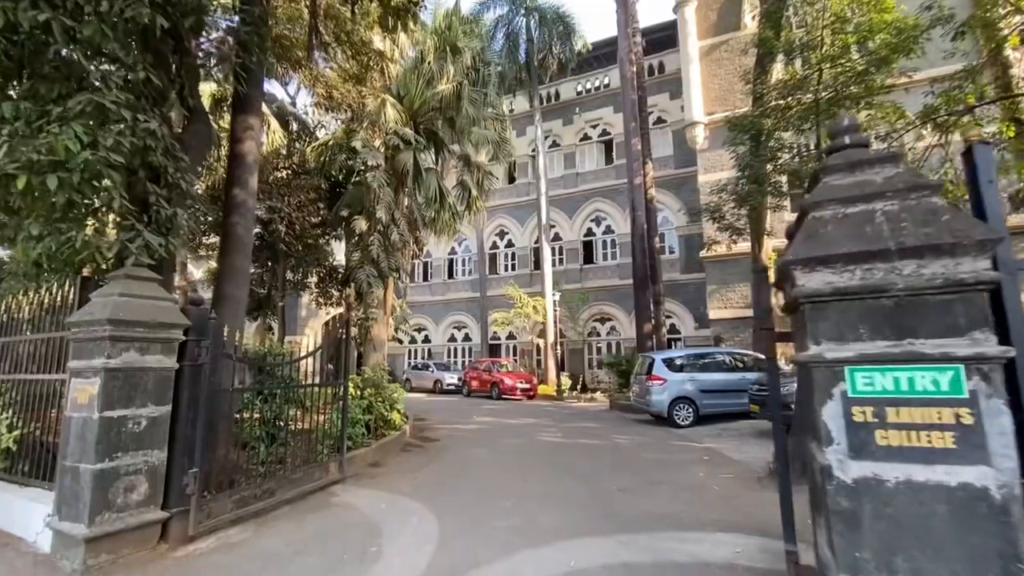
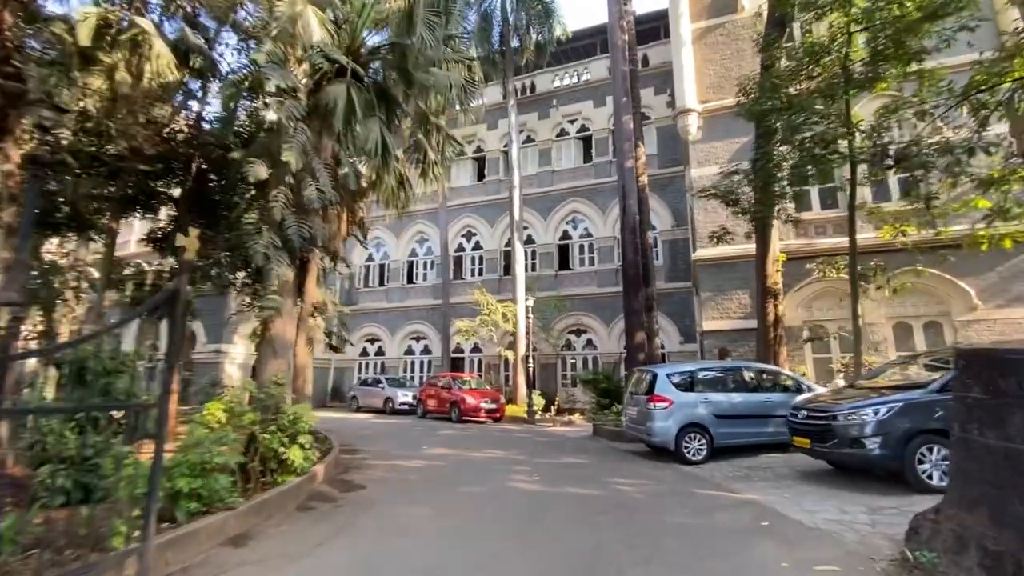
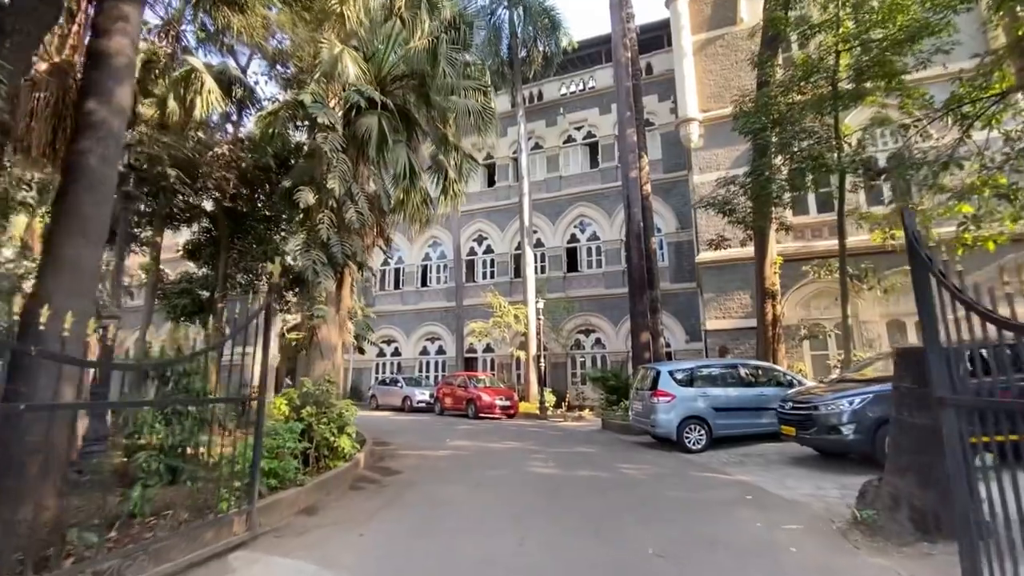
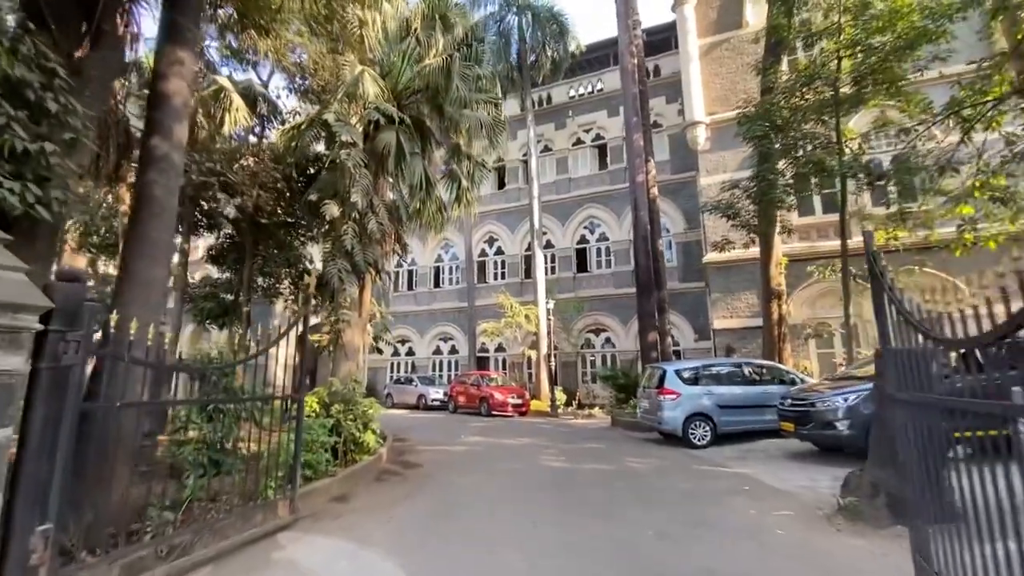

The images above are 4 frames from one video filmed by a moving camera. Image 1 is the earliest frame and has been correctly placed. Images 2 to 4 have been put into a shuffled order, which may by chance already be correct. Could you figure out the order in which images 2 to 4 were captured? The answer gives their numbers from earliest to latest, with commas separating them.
4, 3, 2
